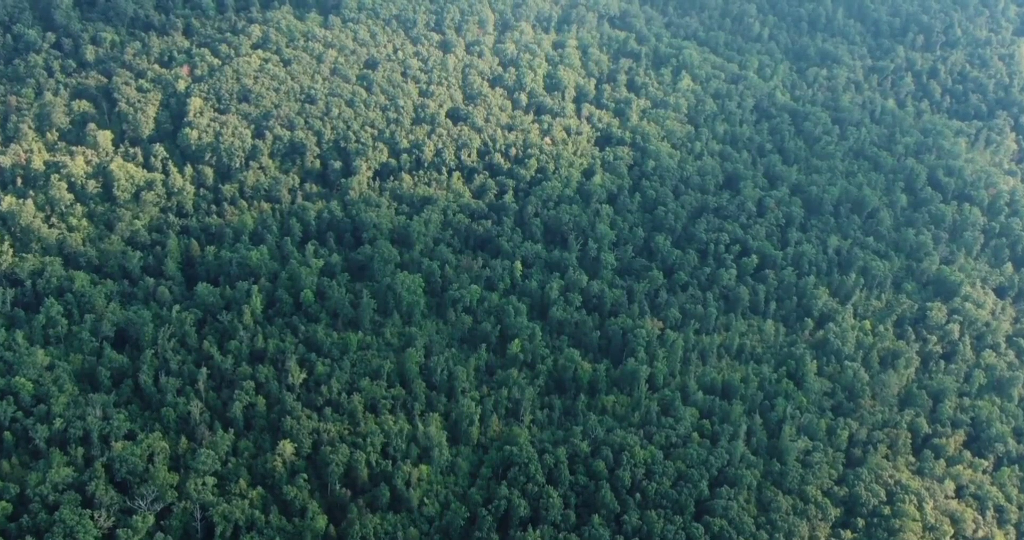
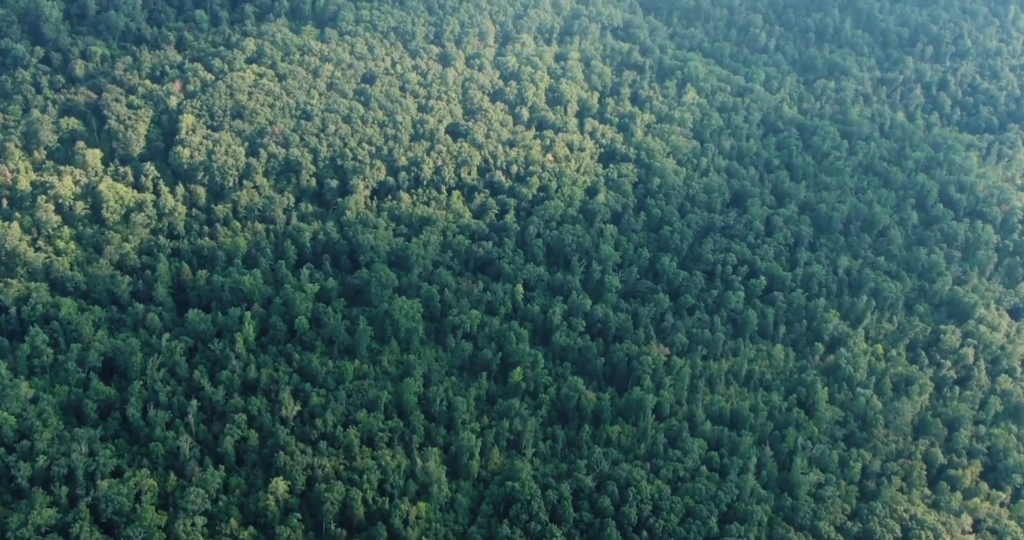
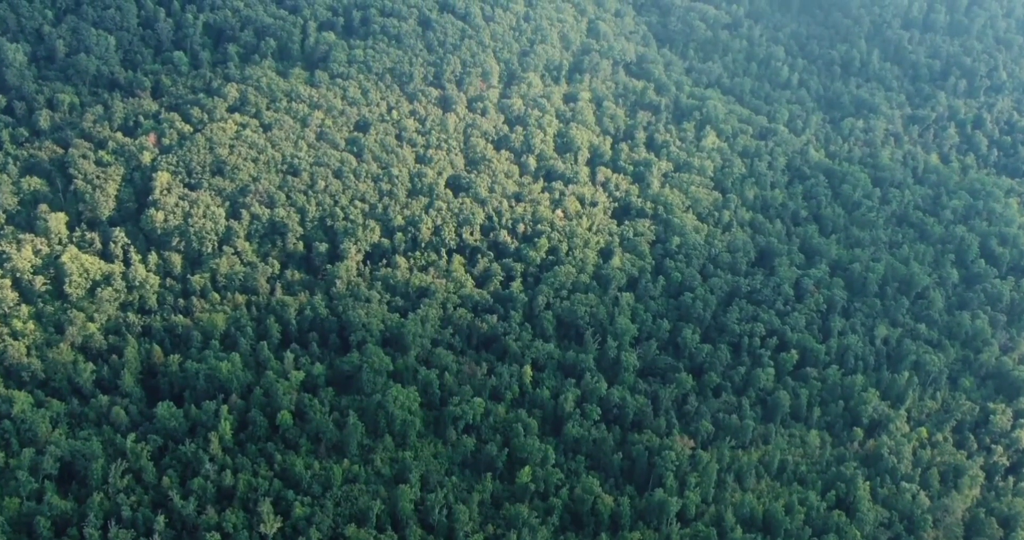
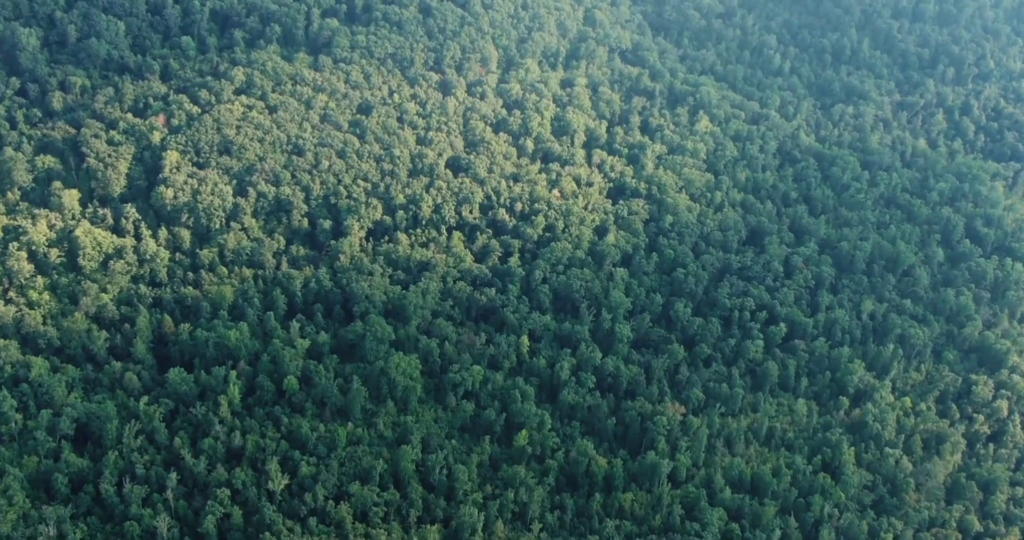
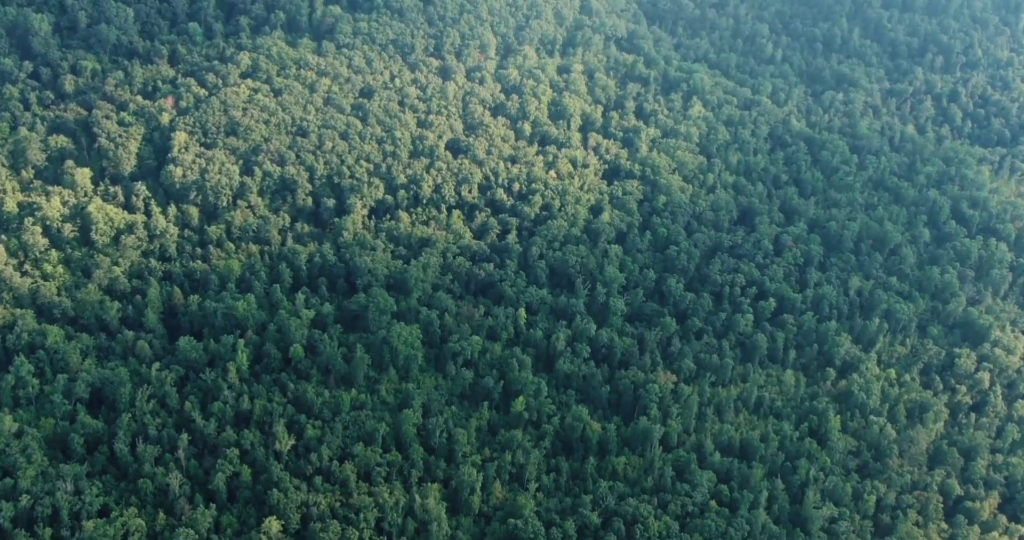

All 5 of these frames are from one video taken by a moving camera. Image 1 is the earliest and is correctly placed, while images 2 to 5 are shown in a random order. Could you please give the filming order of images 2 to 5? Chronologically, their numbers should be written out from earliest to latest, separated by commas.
2, 5, 4, 3
